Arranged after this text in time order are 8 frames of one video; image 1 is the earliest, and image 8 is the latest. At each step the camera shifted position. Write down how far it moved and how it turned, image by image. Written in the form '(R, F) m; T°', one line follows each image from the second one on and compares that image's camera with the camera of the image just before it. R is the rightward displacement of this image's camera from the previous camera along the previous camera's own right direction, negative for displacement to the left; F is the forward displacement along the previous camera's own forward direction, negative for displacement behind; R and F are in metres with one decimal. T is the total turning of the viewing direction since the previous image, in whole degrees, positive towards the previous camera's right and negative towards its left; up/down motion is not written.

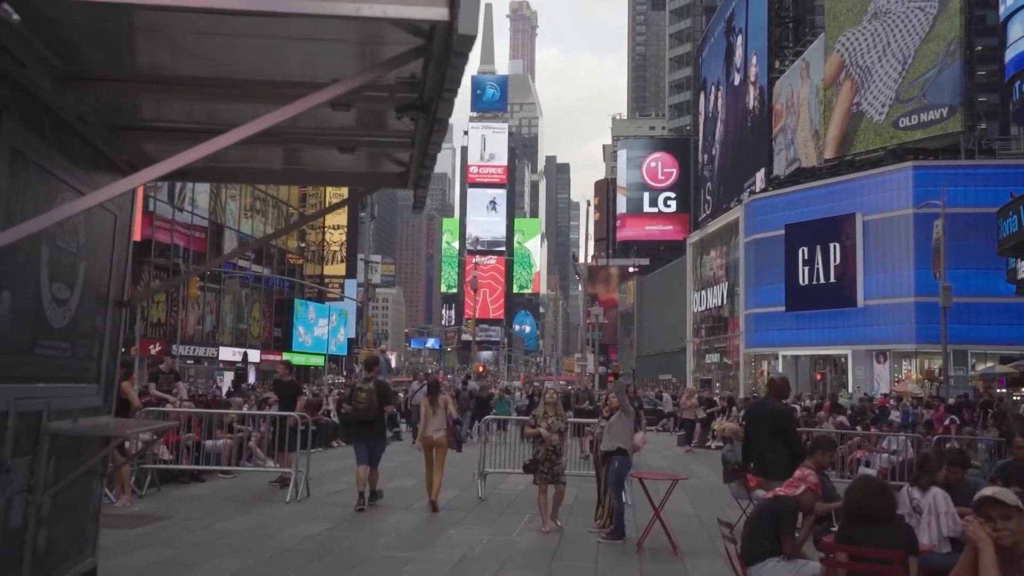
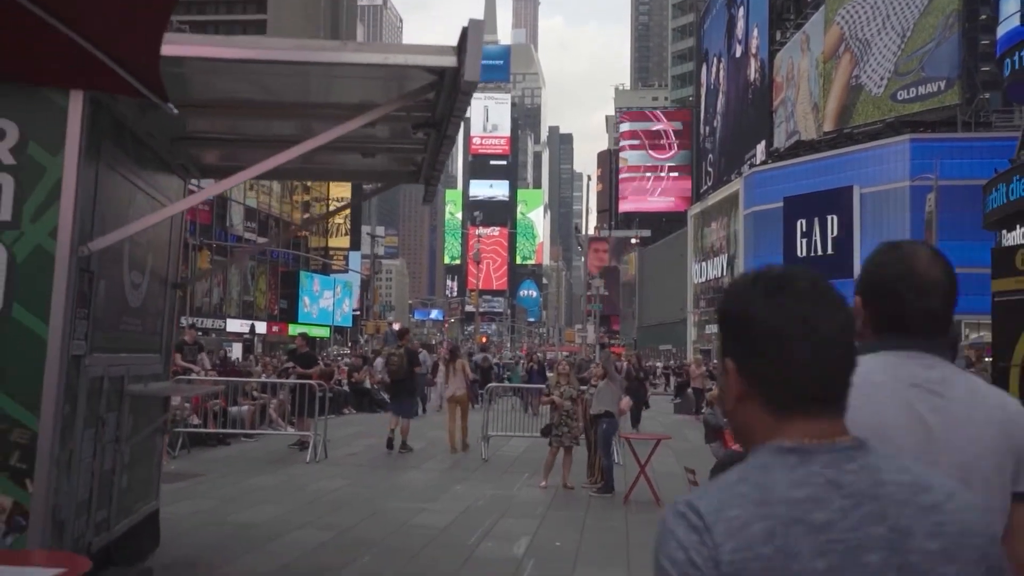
(0.0, -1.1) m; 0°
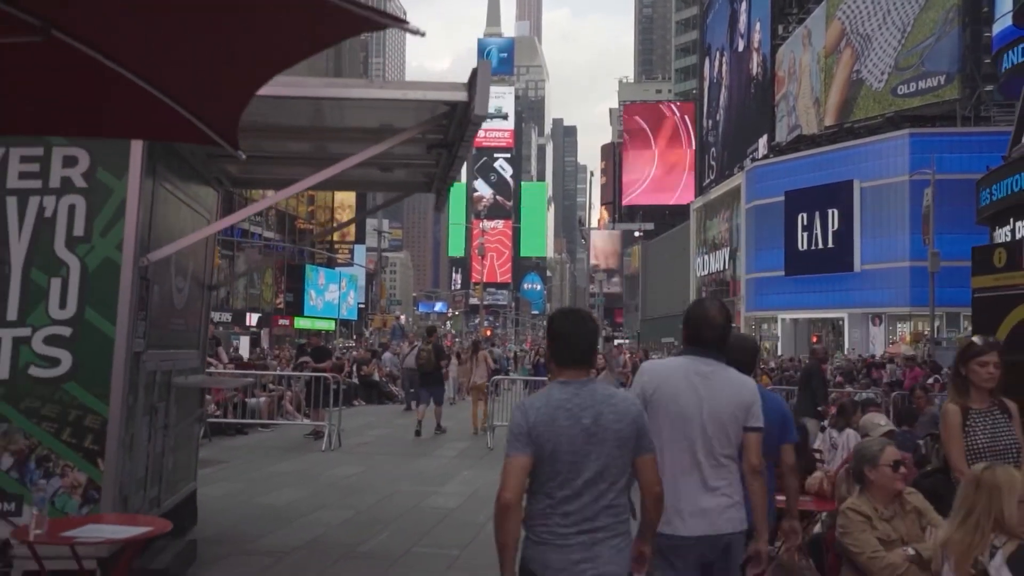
(0.0, -0.8) m; 0°
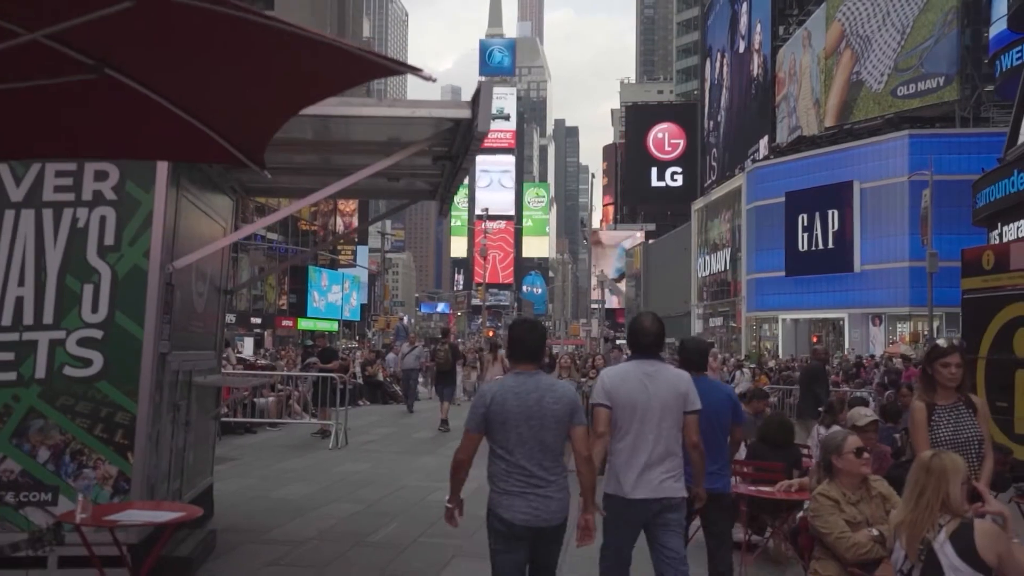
(0.0, -0.4) m; 0°
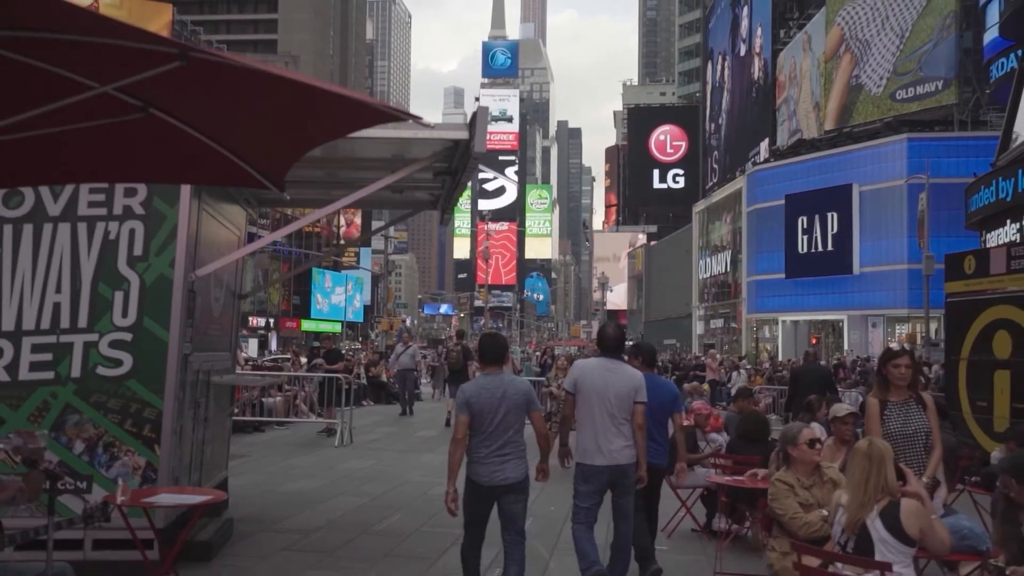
(+0.1, -0.6) m; 0°
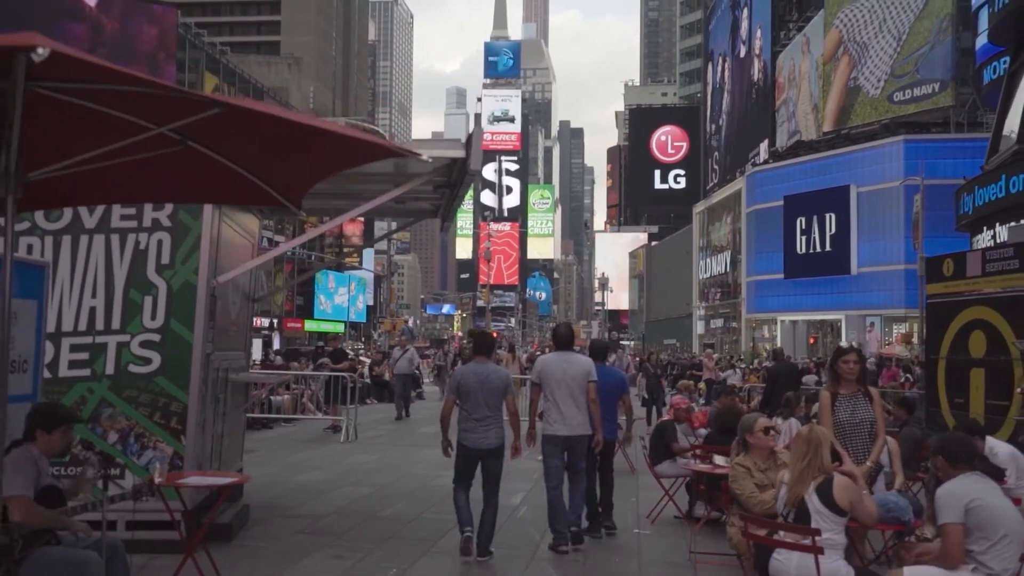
(+0.1, -0.7) m; 0°
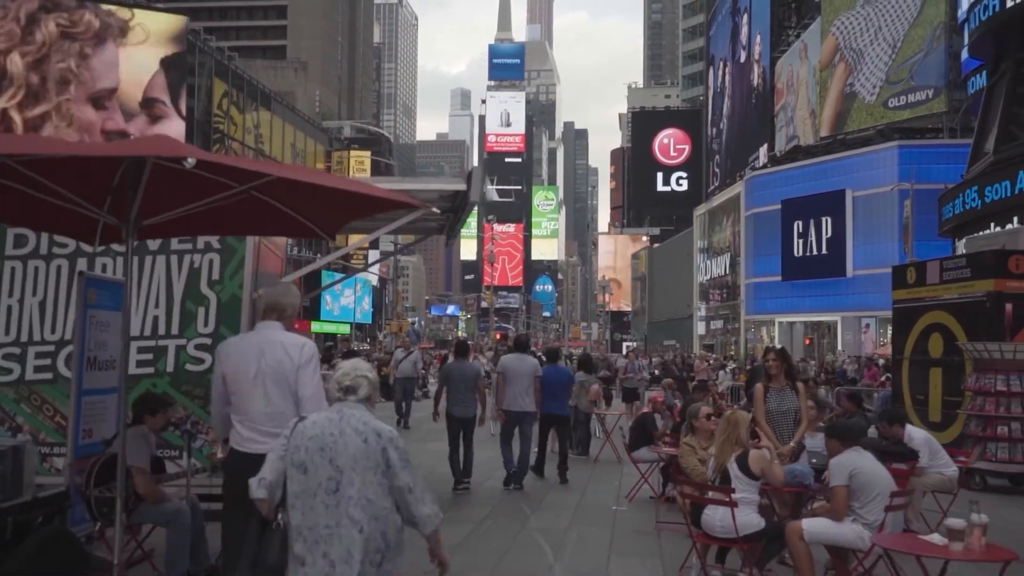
(+0.1, -1.5) m; 0°
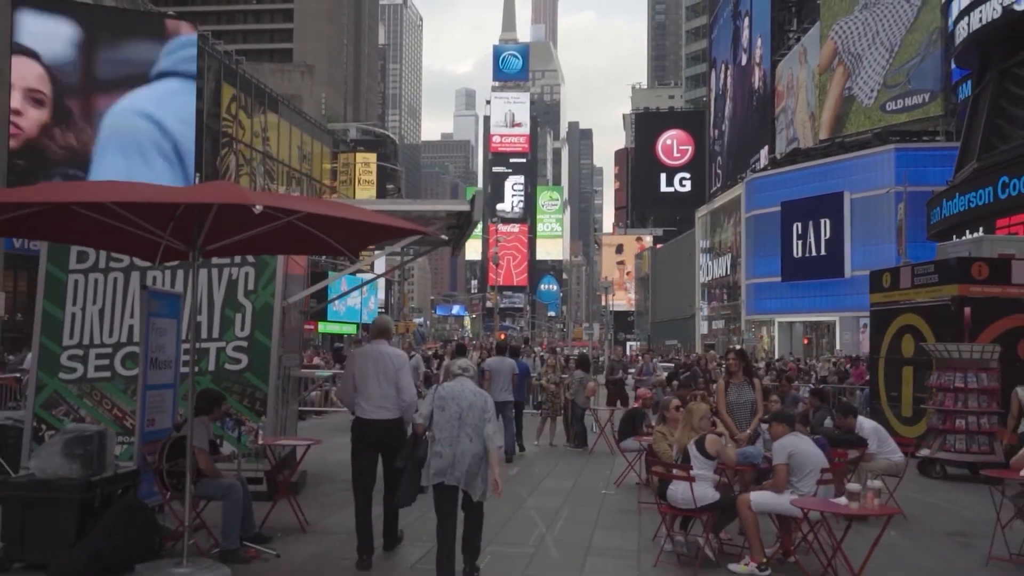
(+0.1, -1.3) m; 0°
